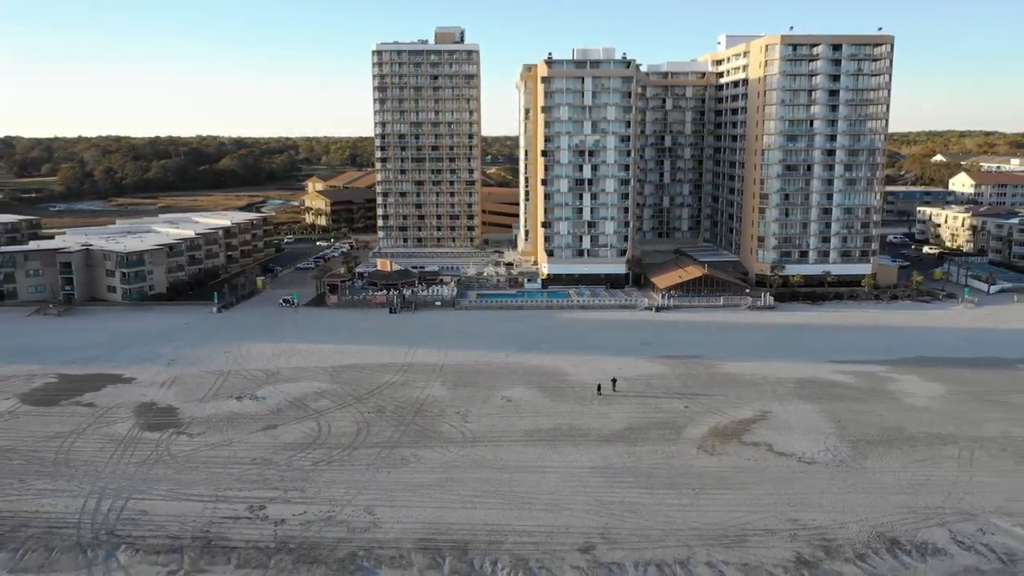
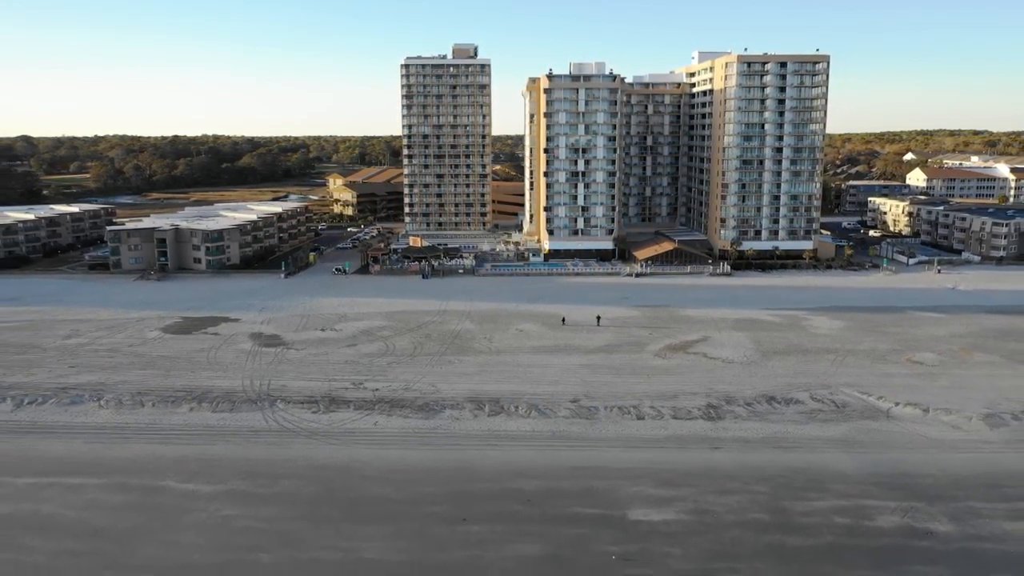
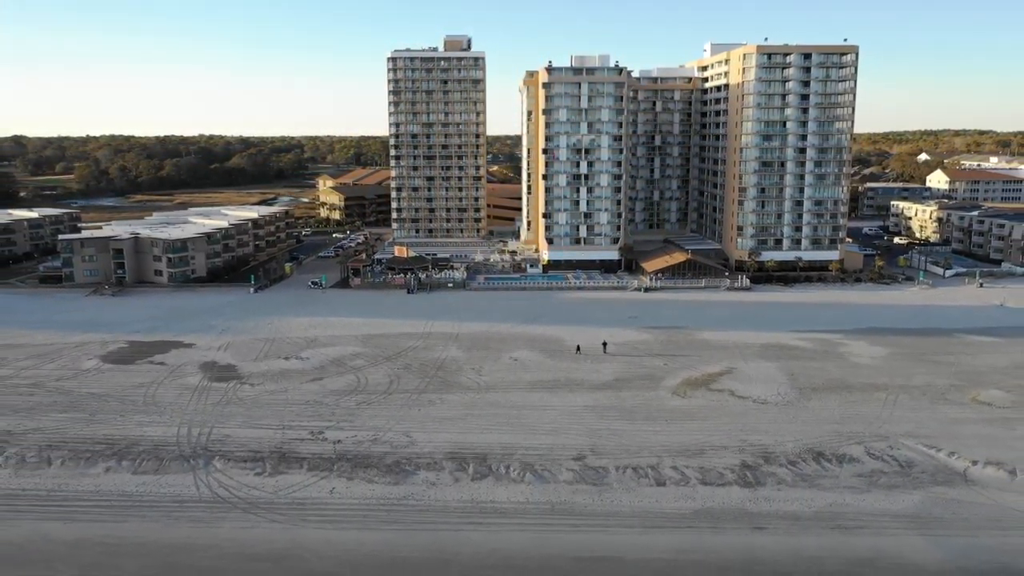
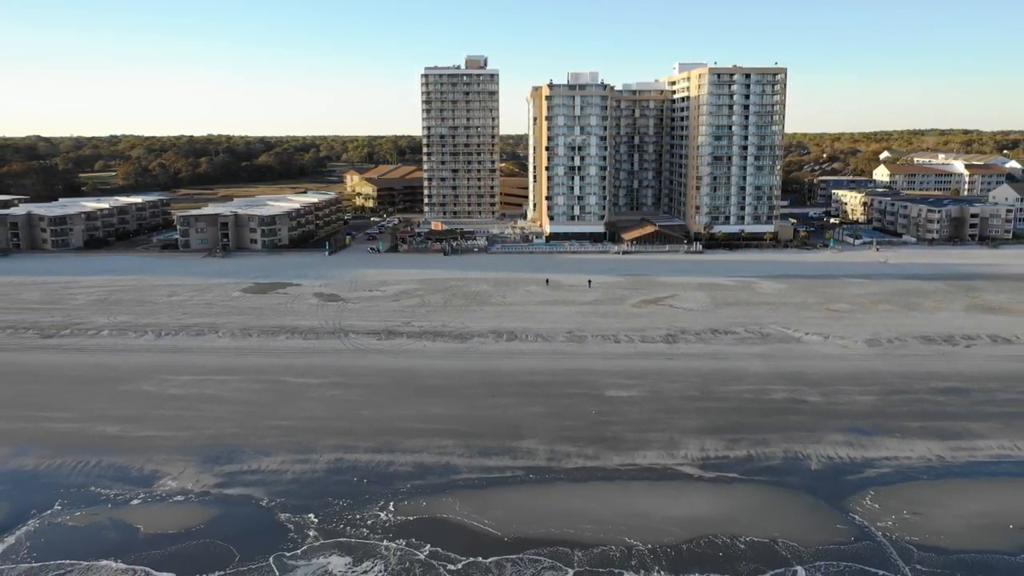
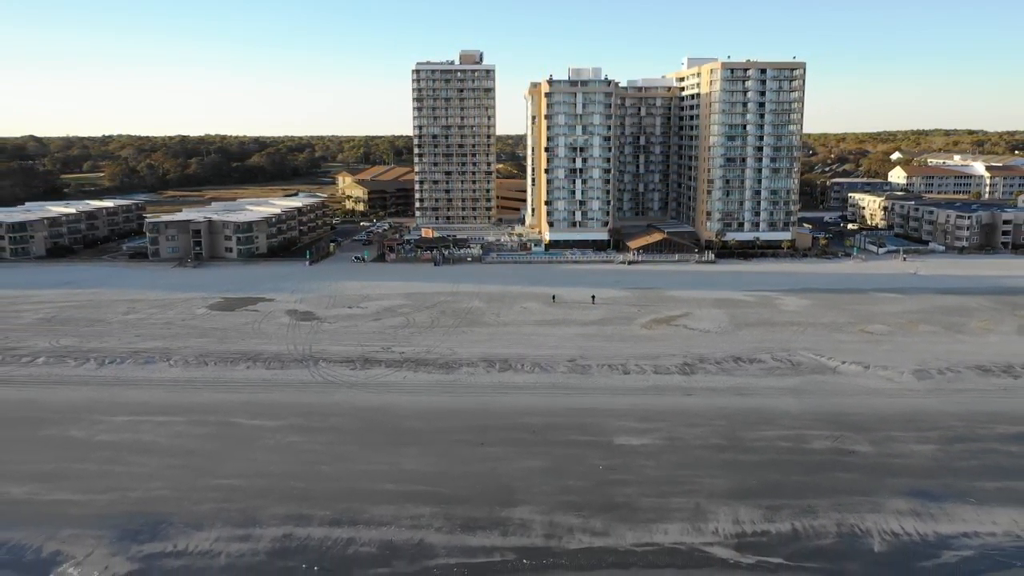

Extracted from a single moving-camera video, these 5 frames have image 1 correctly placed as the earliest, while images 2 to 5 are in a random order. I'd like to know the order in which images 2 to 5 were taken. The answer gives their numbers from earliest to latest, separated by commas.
3, 2, 5, 4
